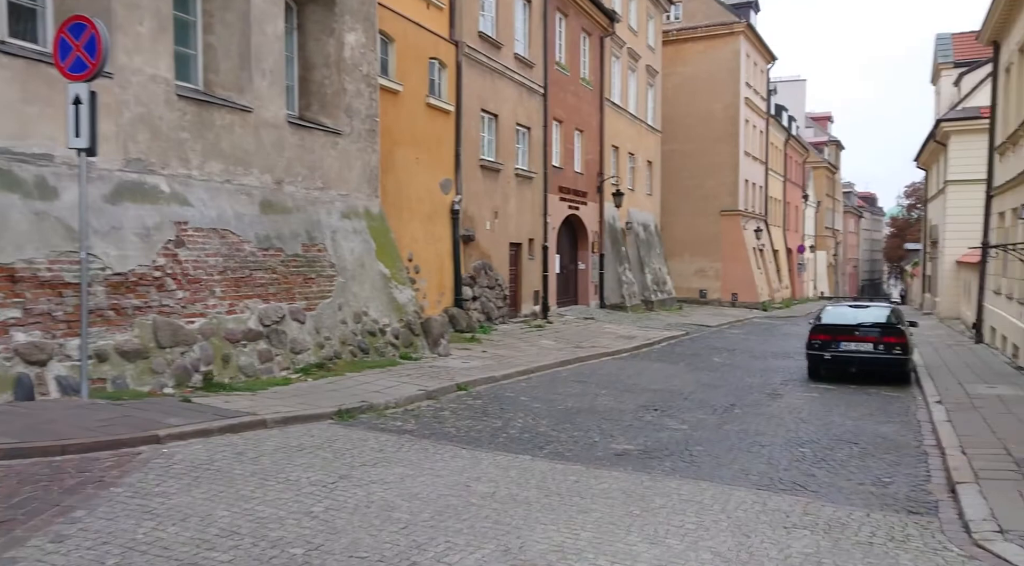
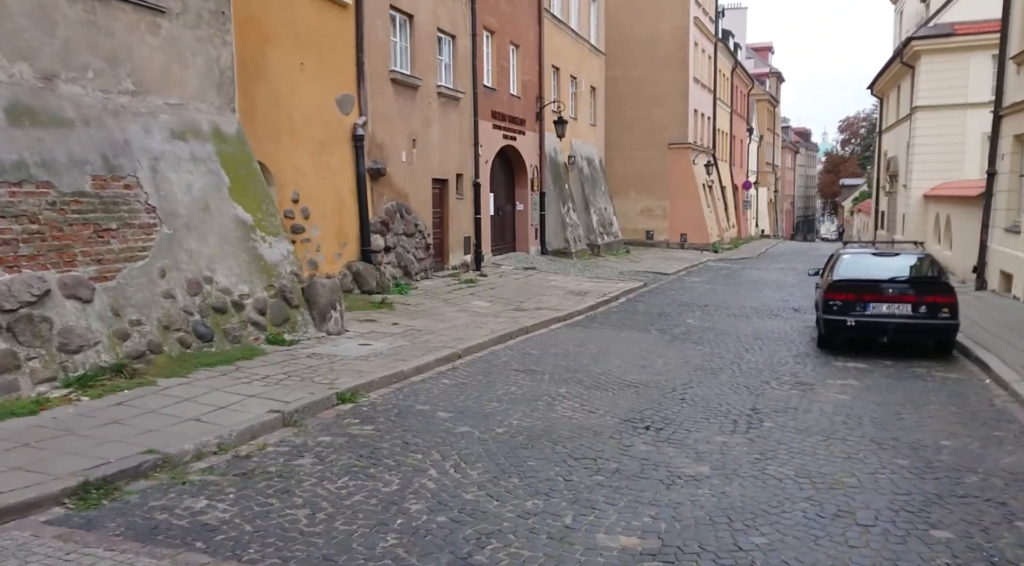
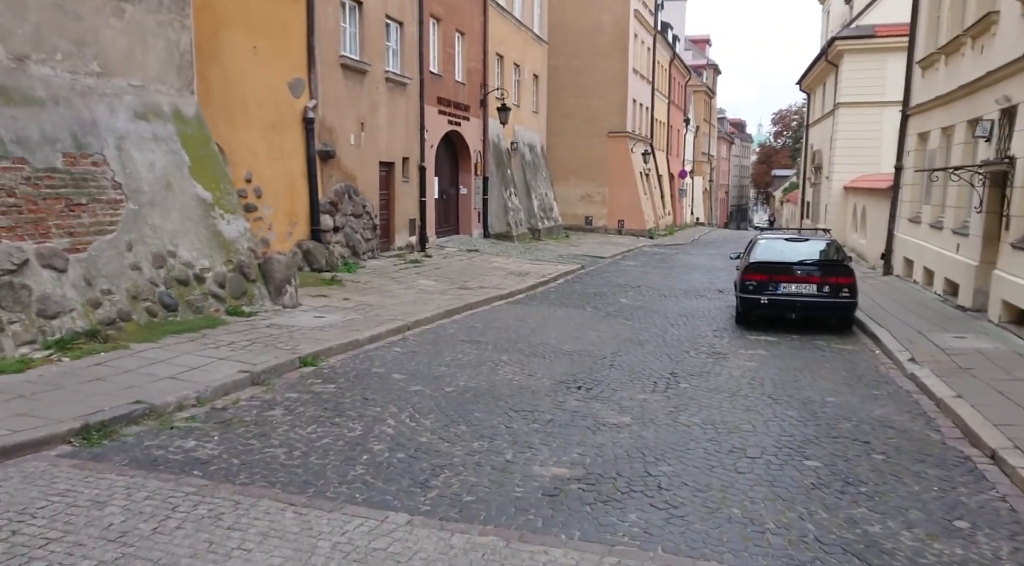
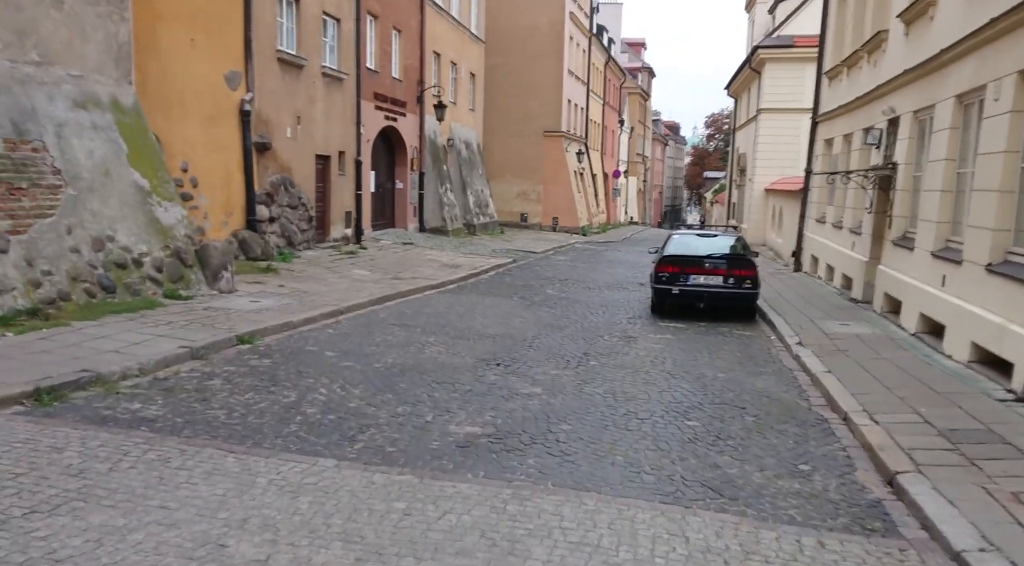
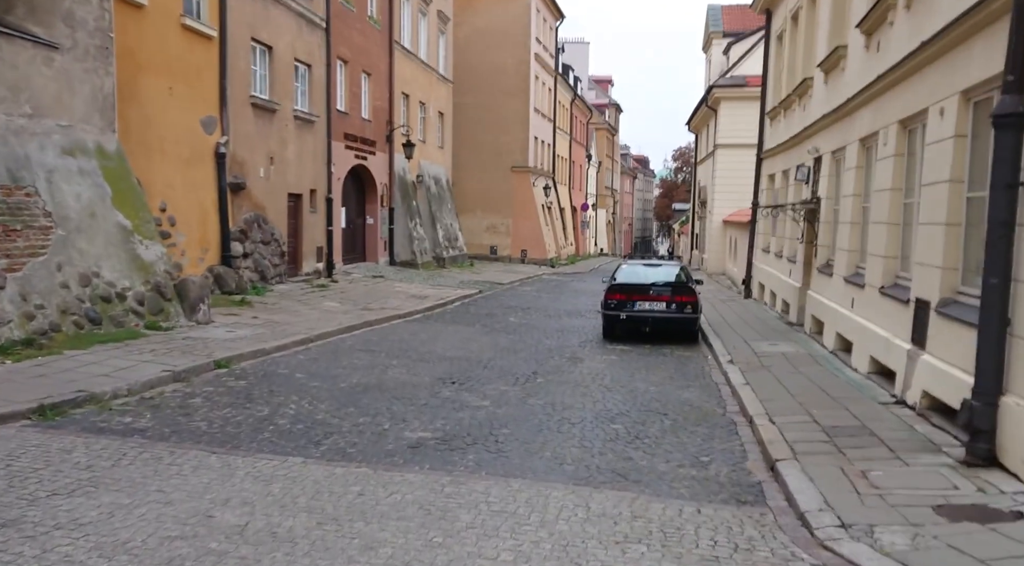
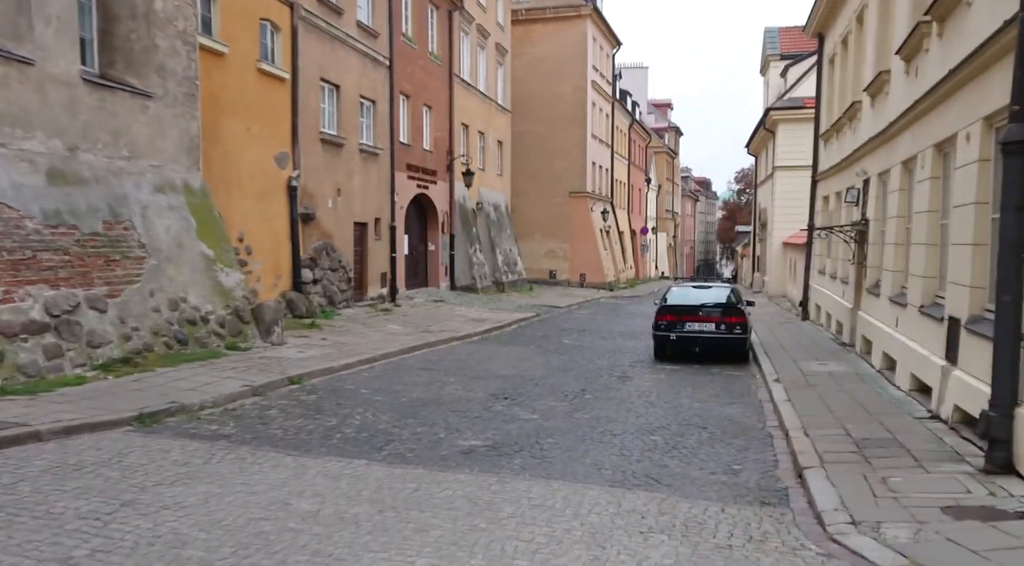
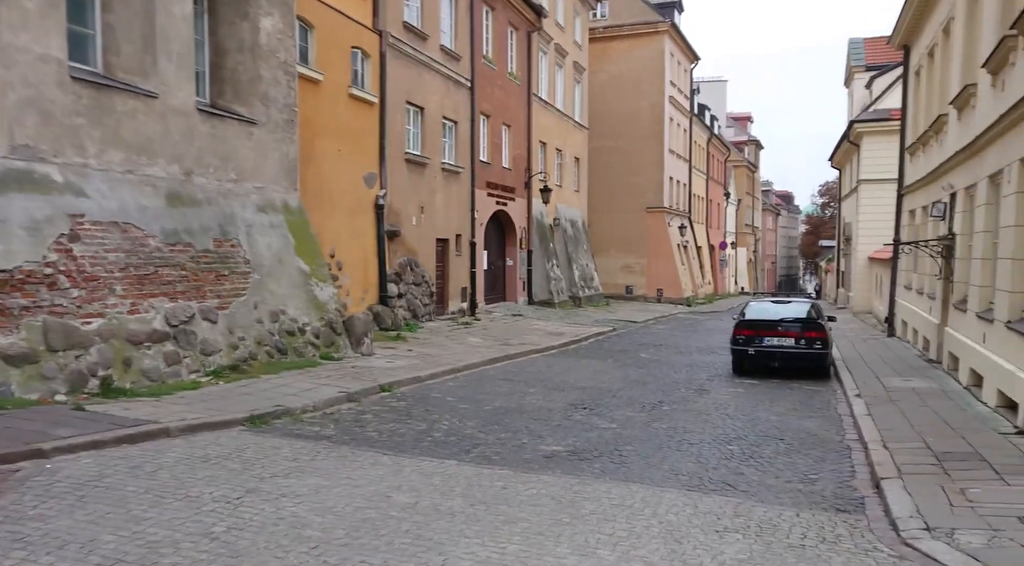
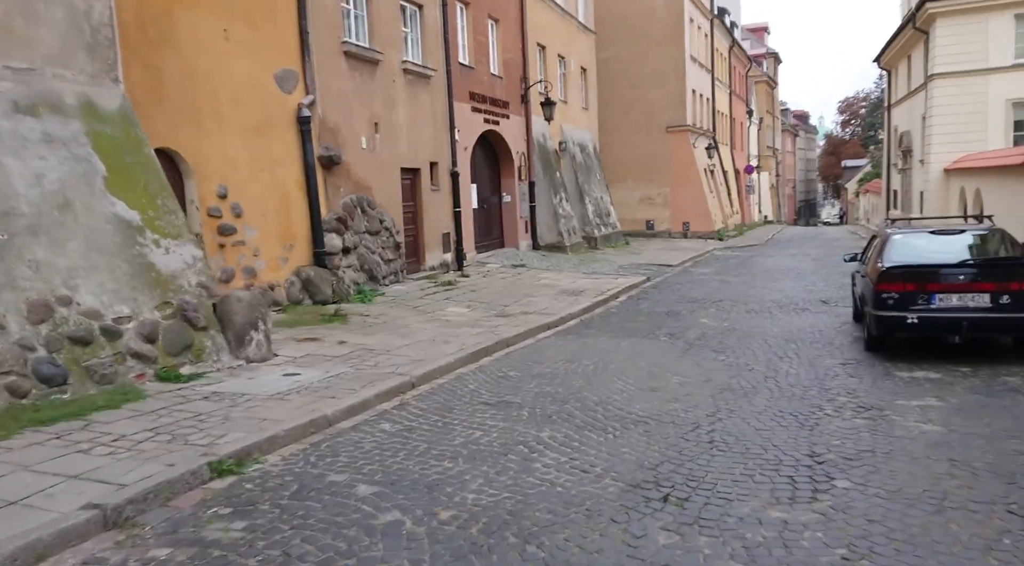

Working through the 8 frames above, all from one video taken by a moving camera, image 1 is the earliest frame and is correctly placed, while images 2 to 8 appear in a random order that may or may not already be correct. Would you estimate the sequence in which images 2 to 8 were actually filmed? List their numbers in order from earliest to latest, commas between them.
7, 6, 5, 4, 3, 2, 8
